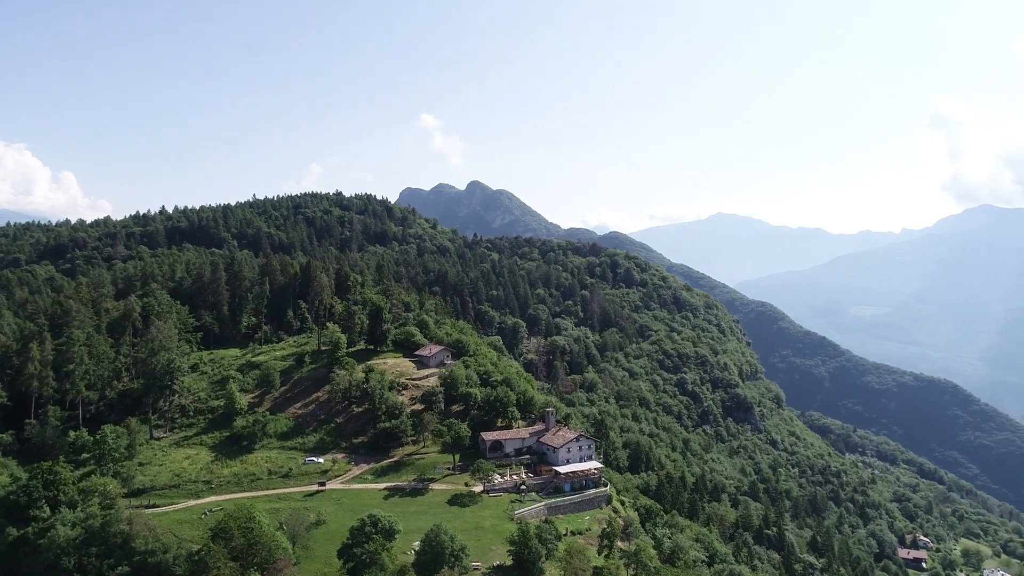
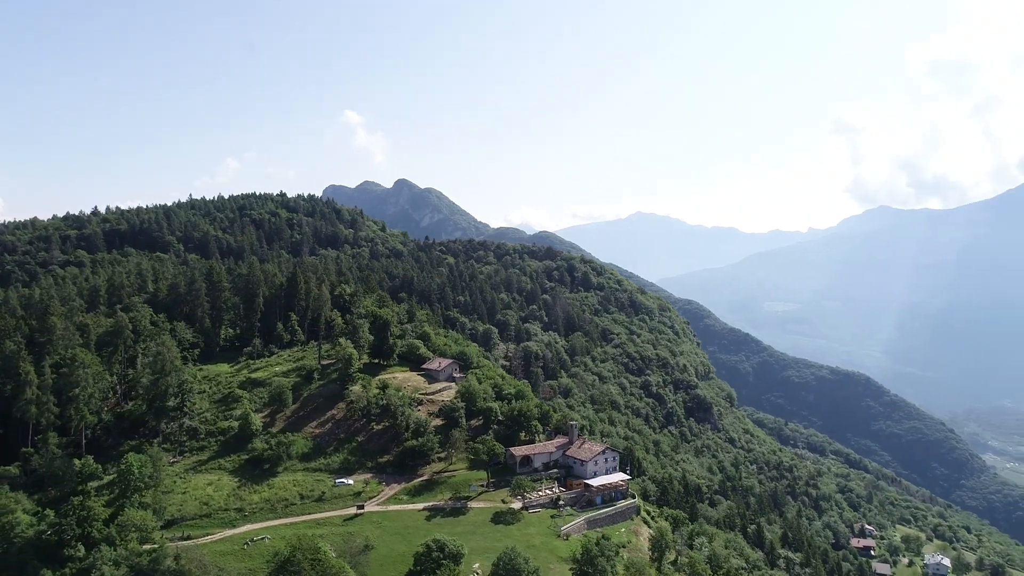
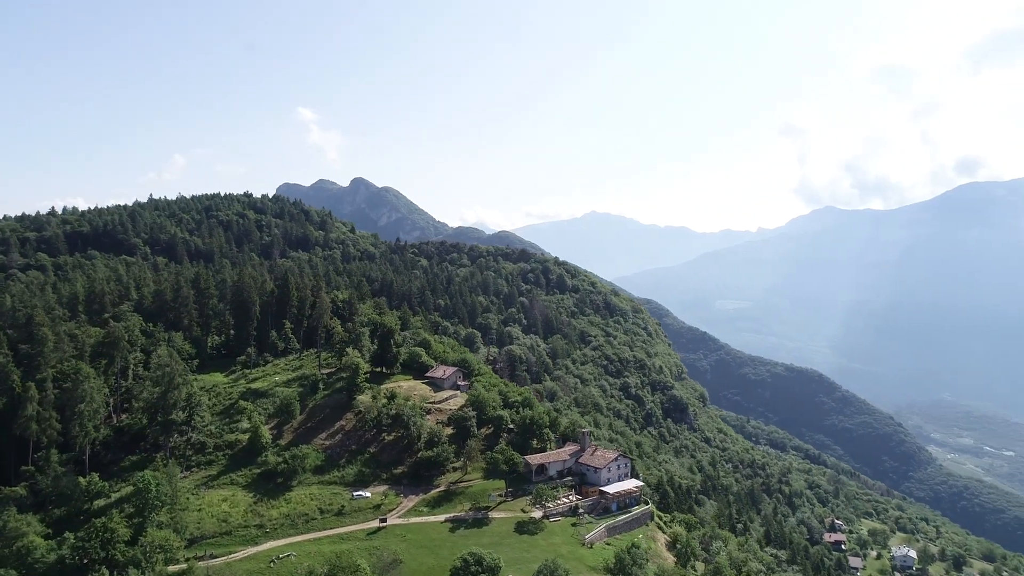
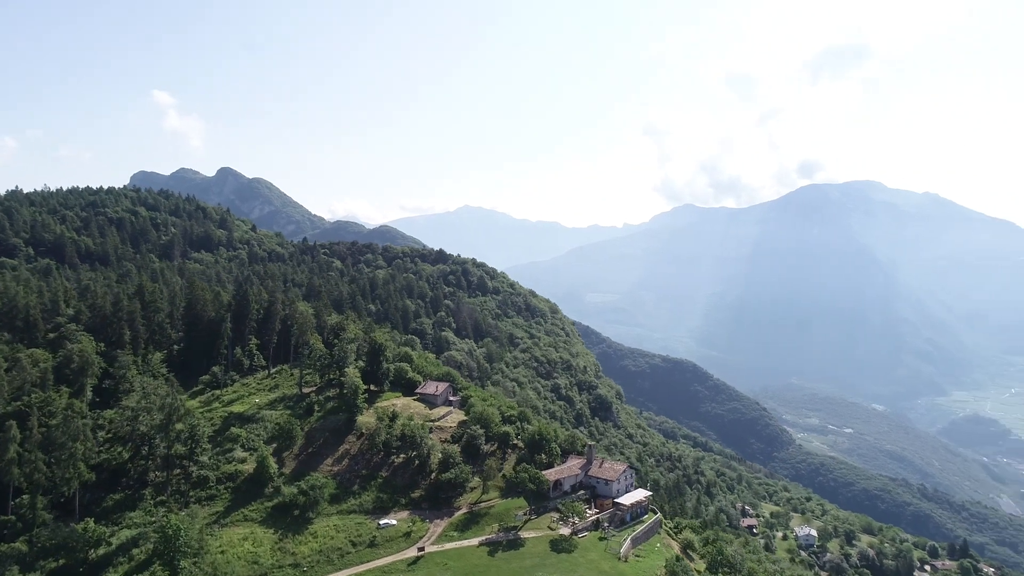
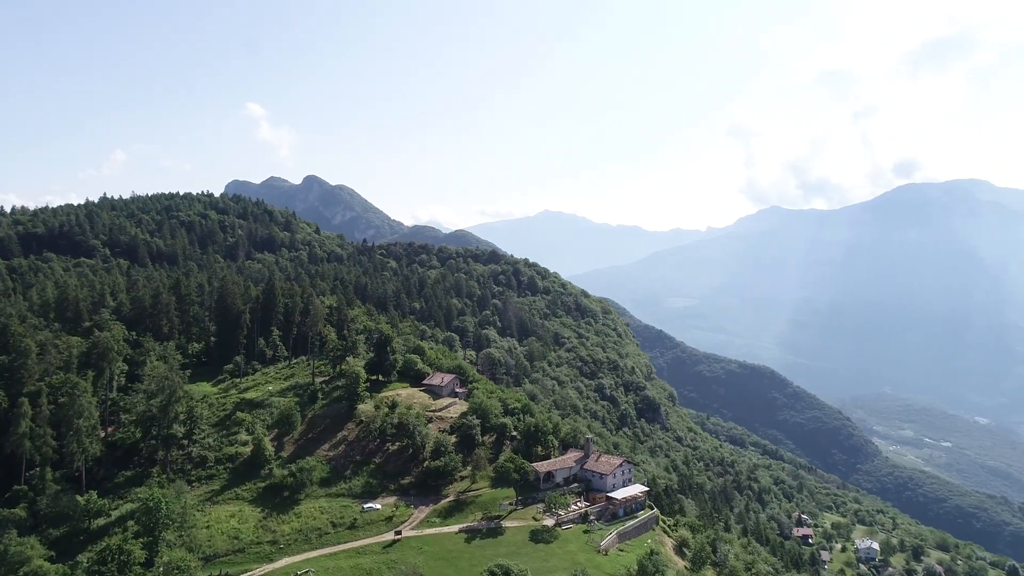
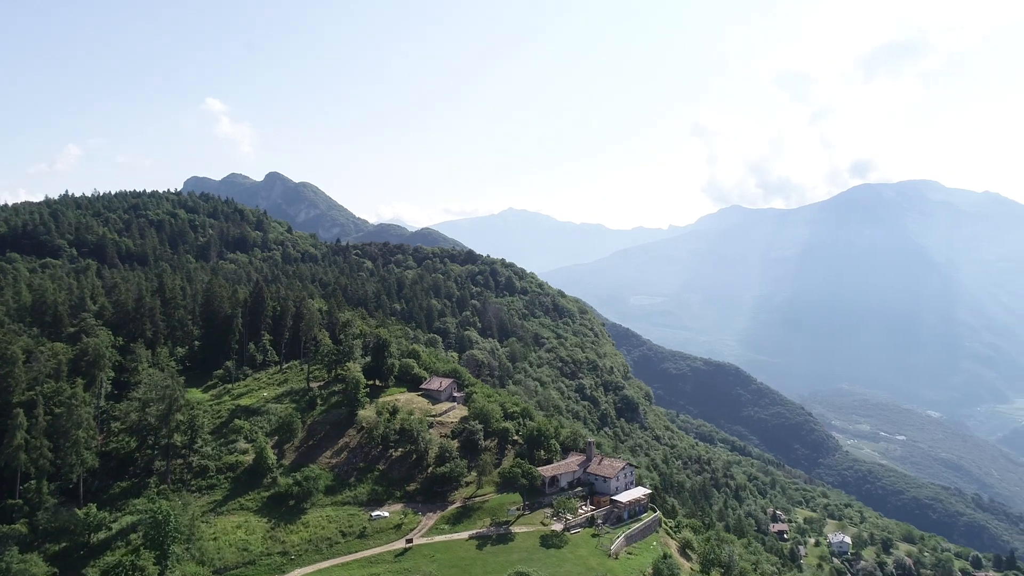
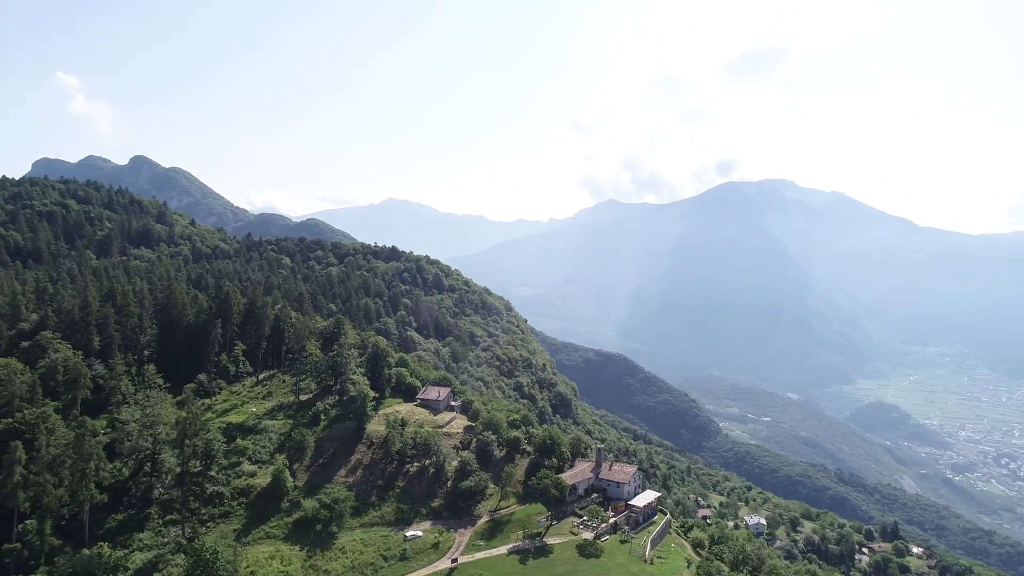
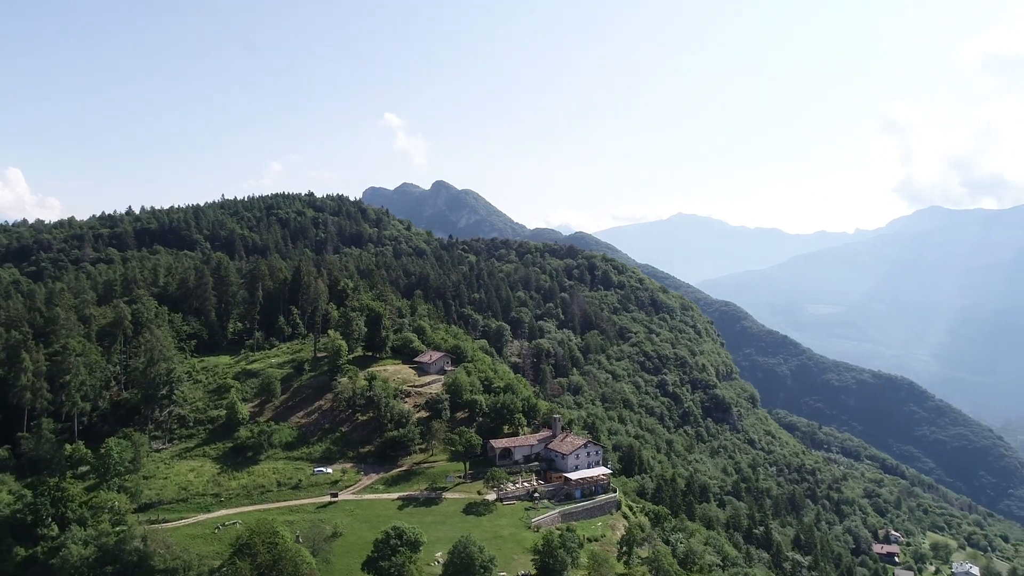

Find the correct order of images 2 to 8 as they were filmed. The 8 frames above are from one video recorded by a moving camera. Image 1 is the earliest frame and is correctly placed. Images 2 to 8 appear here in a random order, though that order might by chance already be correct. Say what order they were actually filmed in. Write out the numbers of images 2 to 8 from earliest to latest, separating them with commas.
8, 2, 3, 5, 6, 4, 7
